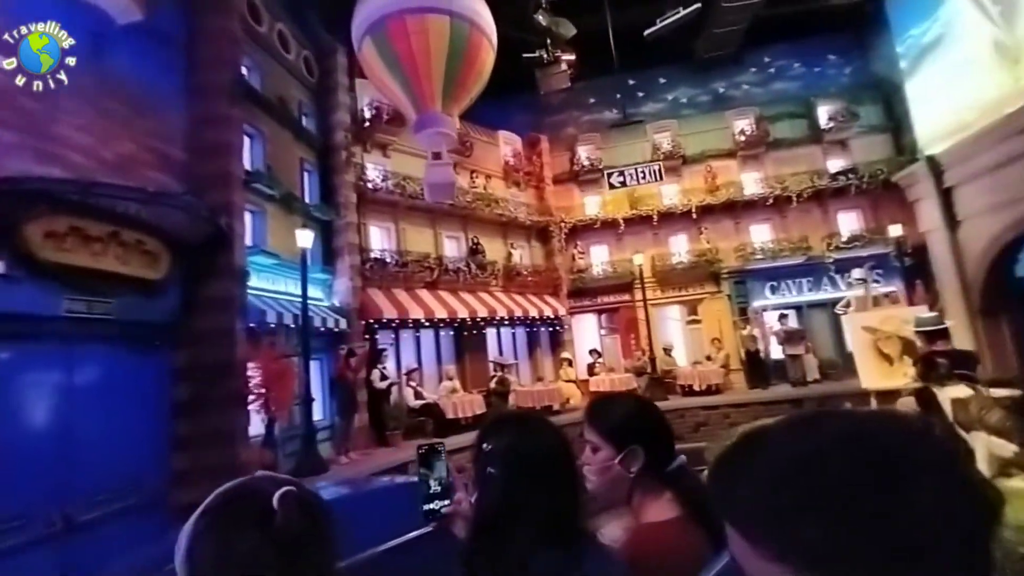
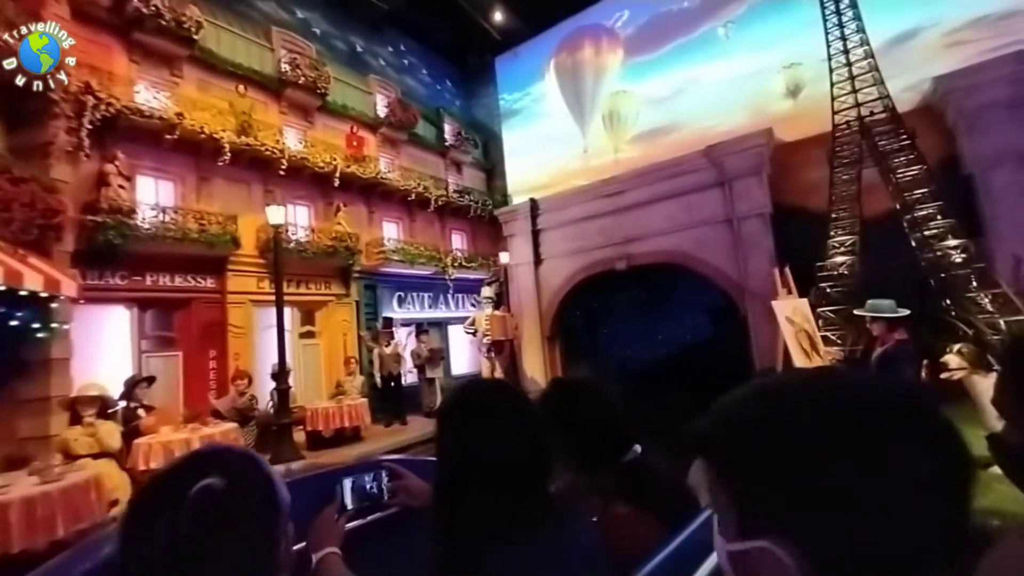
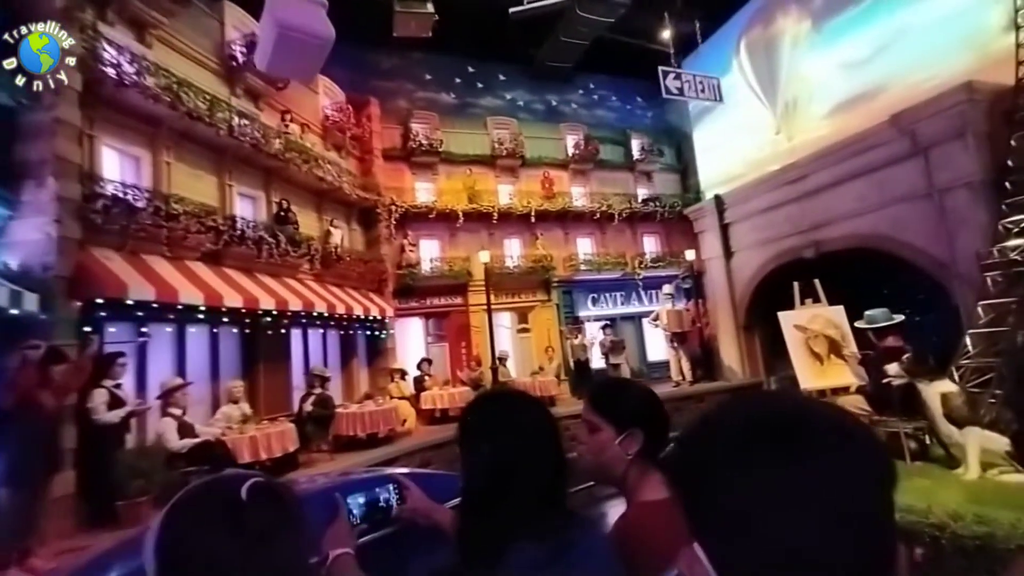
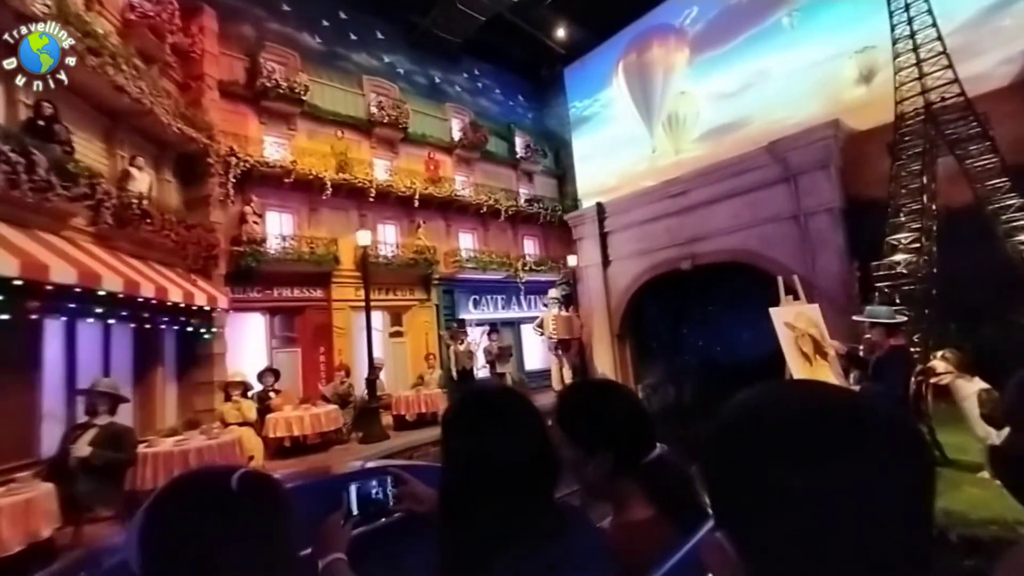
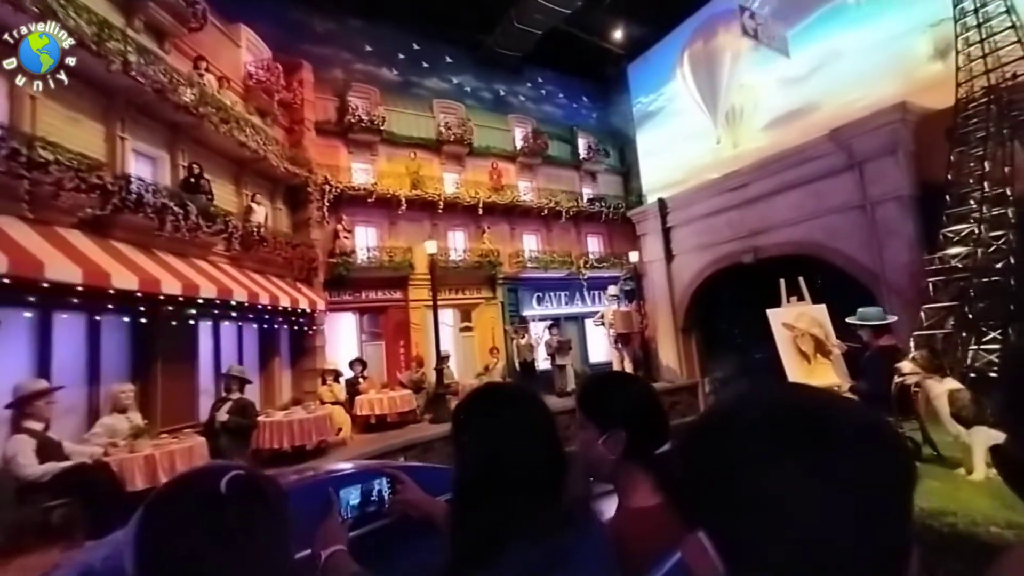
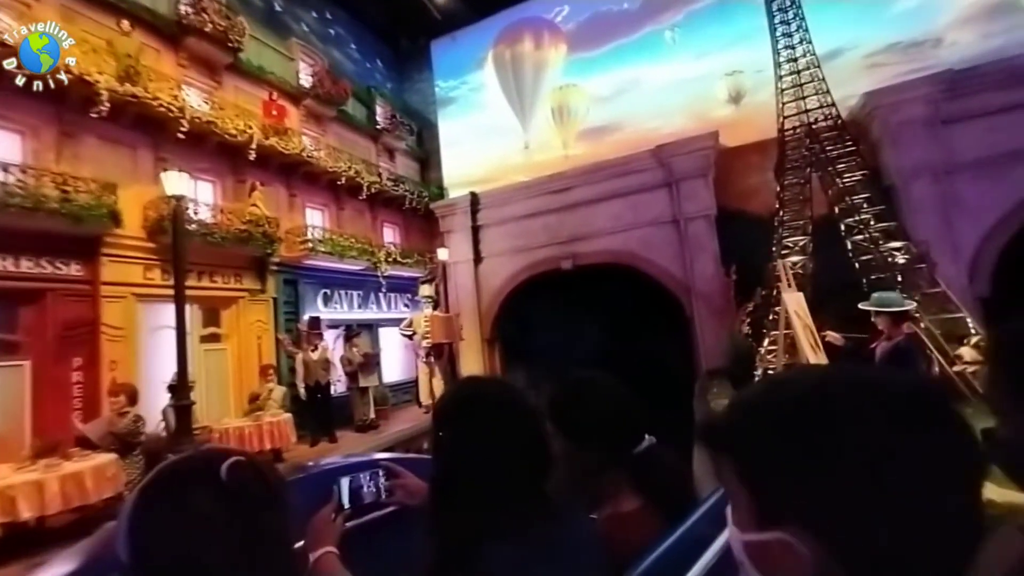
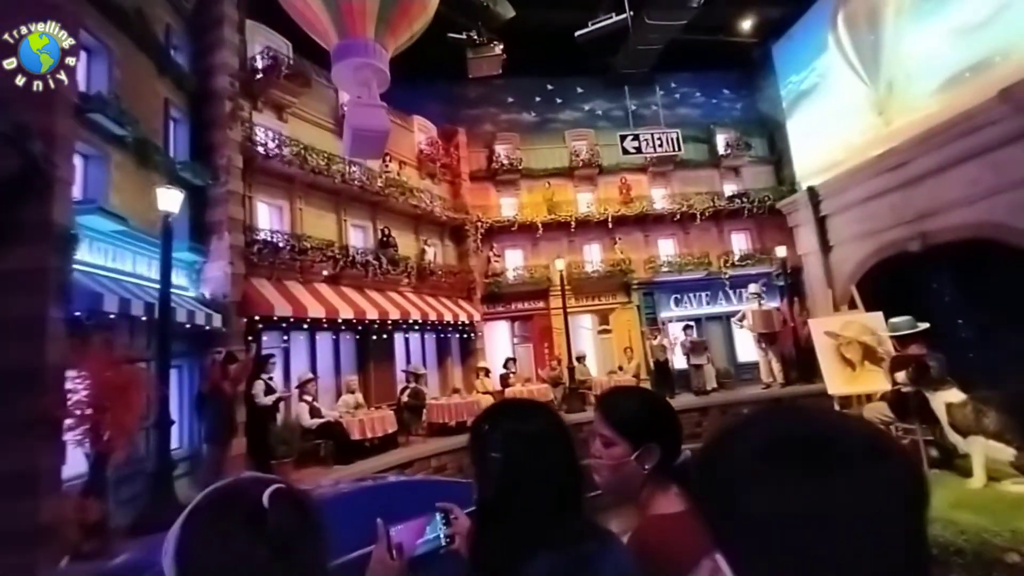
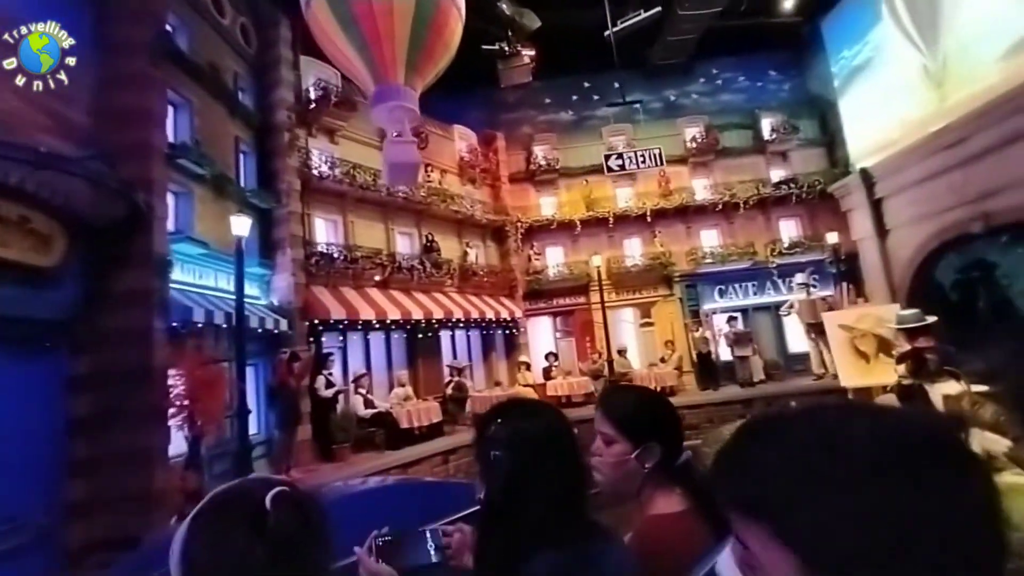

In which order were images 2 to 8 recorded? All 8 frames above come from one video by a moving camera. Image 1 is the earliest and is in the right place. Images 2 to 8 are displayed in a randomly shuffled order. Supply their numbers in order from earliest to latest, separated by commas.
8, 7, 3, 5, 4, 2, 6
